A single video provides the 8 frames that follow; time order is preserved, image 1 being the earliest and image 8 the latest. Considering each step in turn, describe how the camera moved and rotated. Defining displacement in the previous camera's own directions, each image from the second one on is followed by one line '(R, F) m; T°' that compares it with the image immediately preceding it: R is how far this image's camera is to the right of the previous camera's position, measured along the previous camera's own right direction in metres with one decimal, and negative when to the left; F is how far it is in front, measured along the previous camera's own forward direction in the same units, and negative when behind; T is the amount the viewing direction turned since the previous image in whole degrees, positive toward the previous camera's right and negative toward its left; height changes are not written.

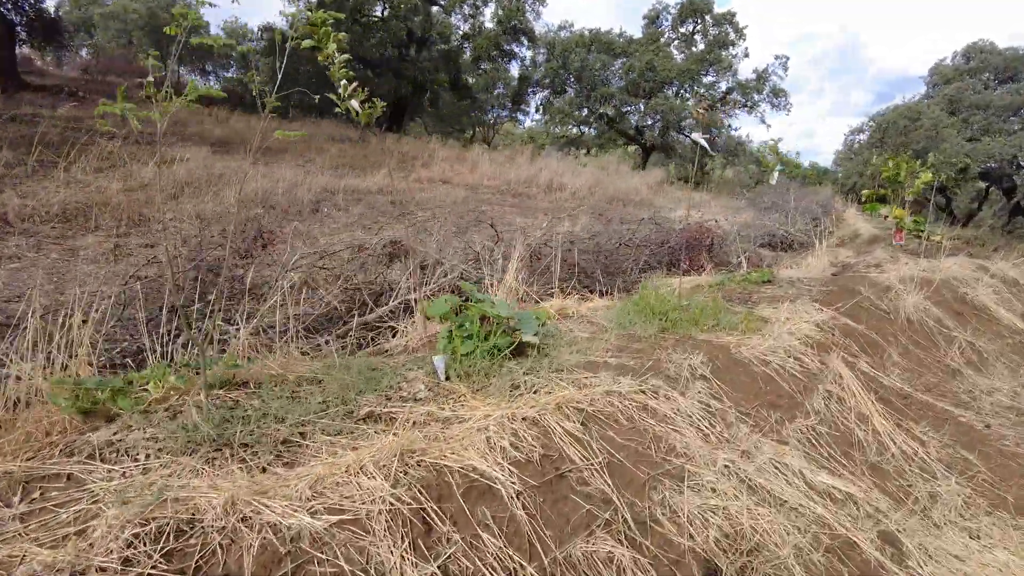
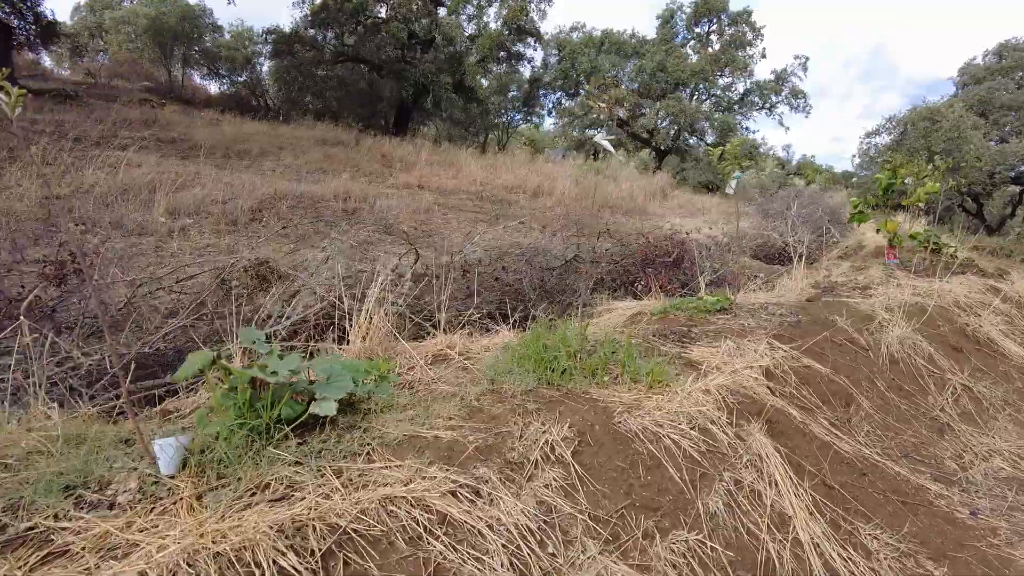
(+0.8, +0.7) m; -2°
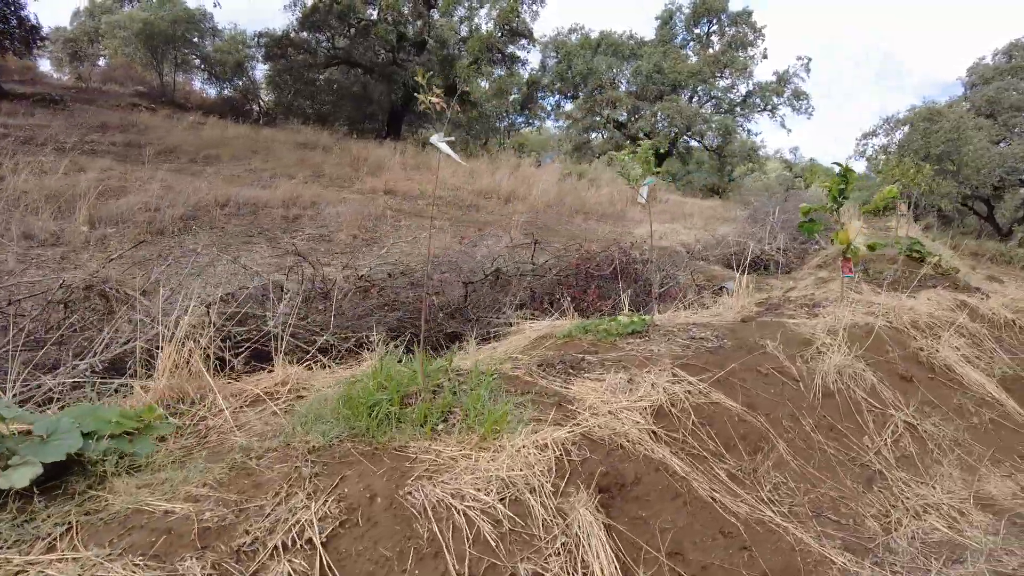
(+0.7, +0.4) m; -1°
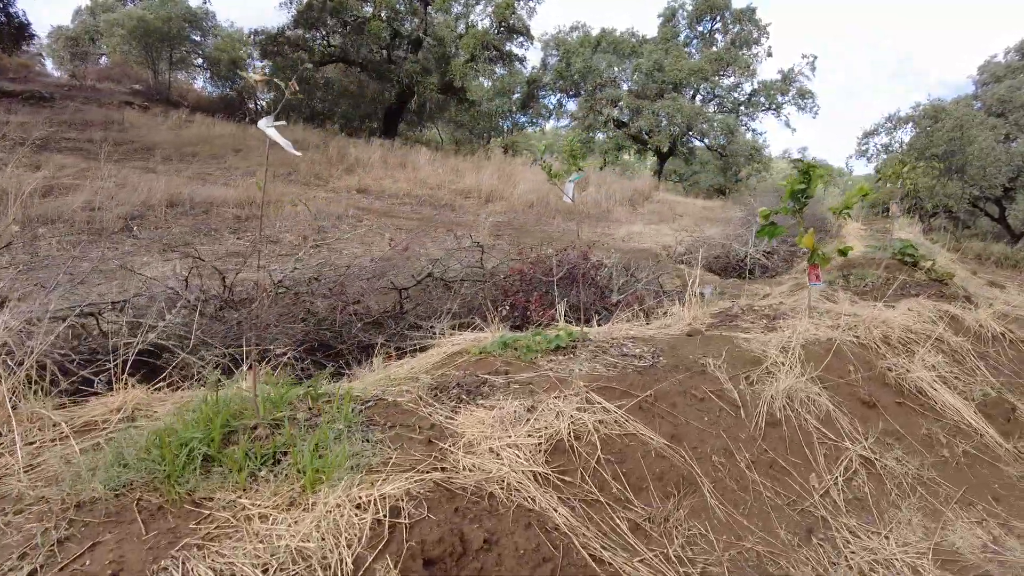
(+0.5, +0.4) m; -1°
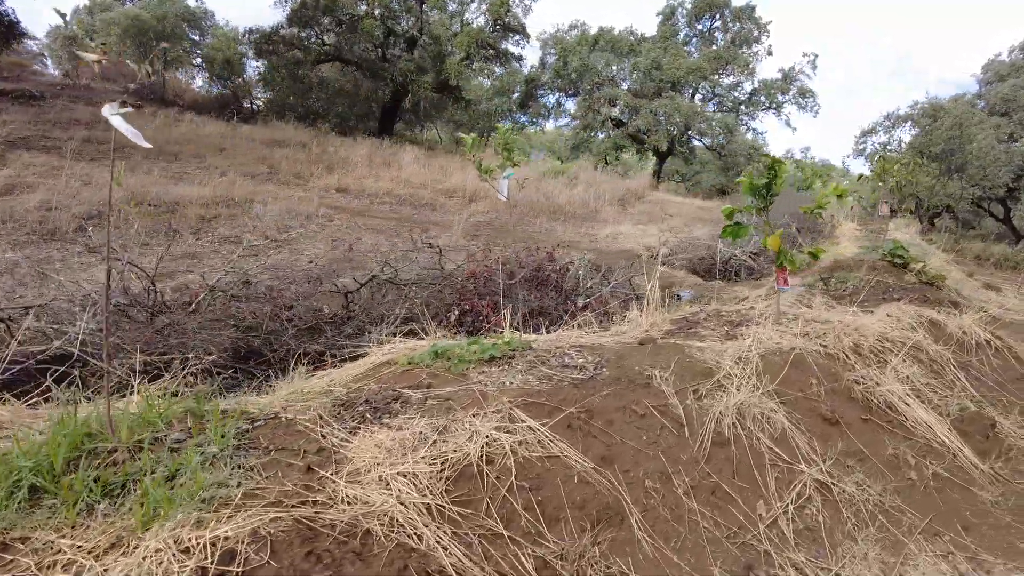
(+0.3, +0.2) m; 0°
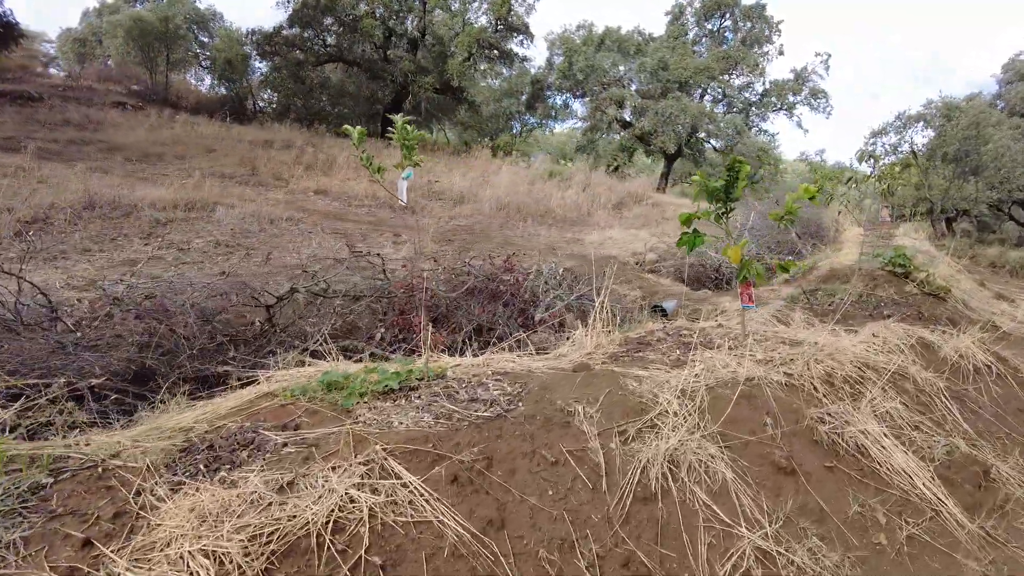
(+0.4, +0.4) m; -1°
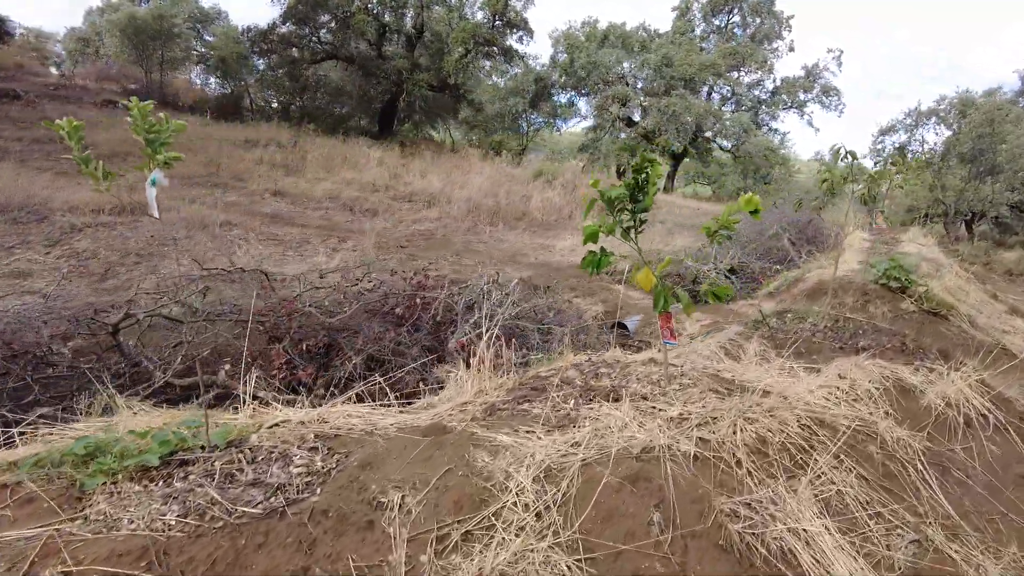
(+0.6, +0.6) m; -1°
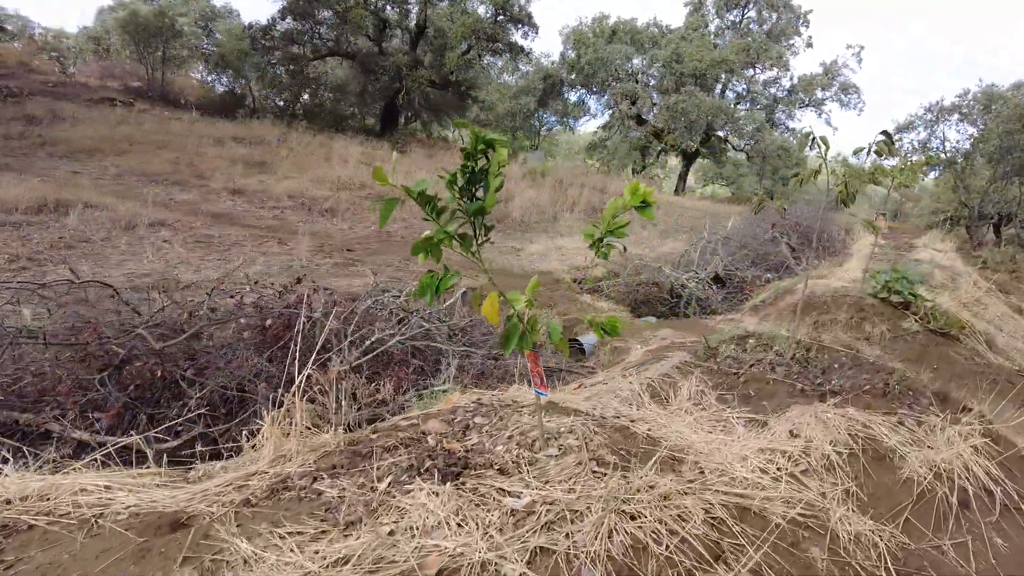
(+0.6, +0.7) m; -2°
